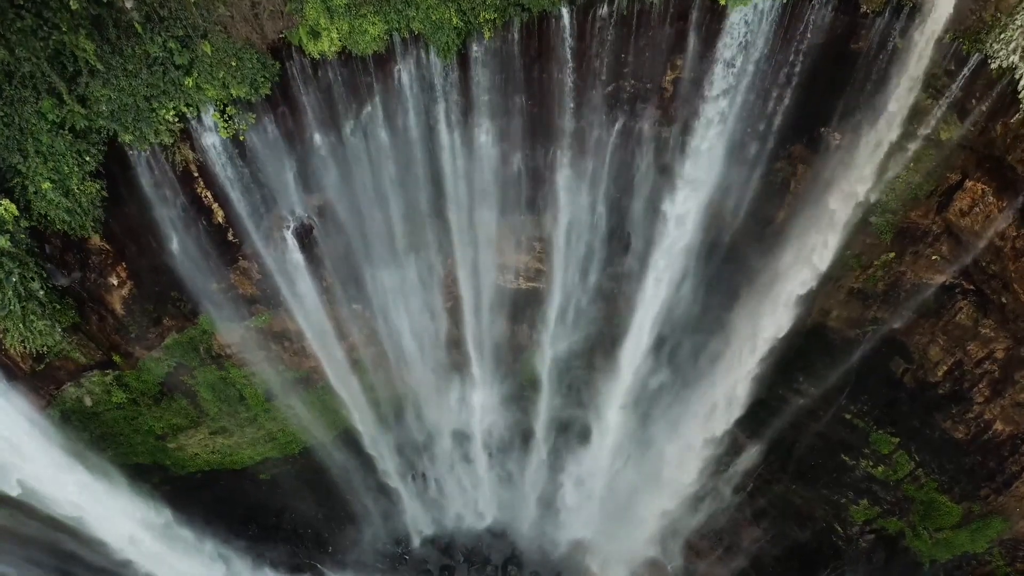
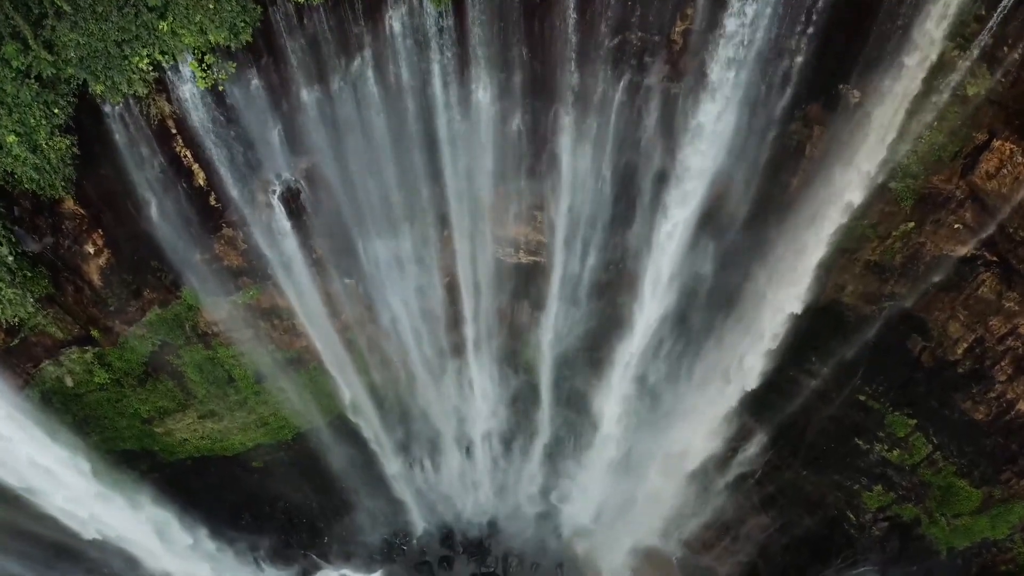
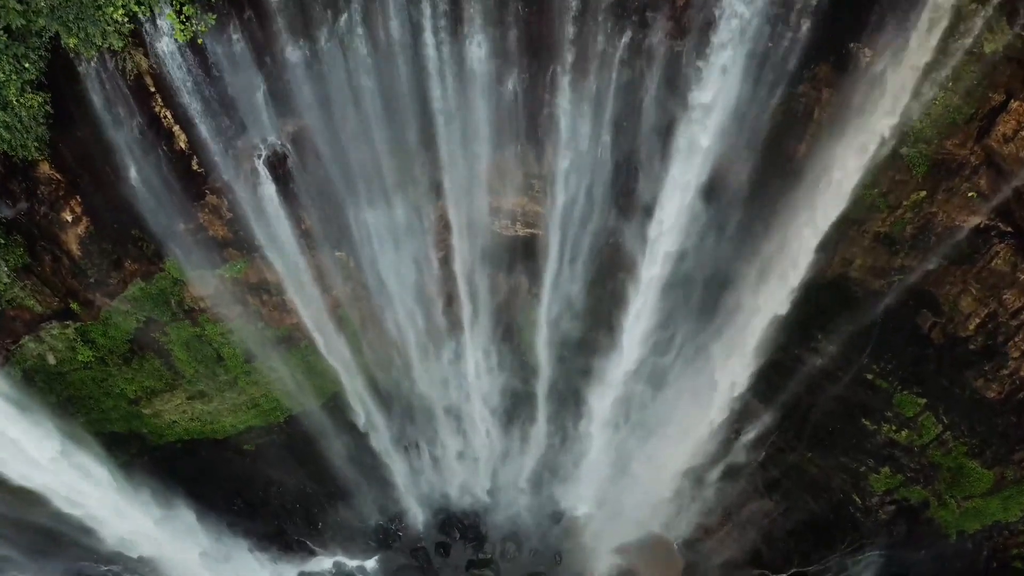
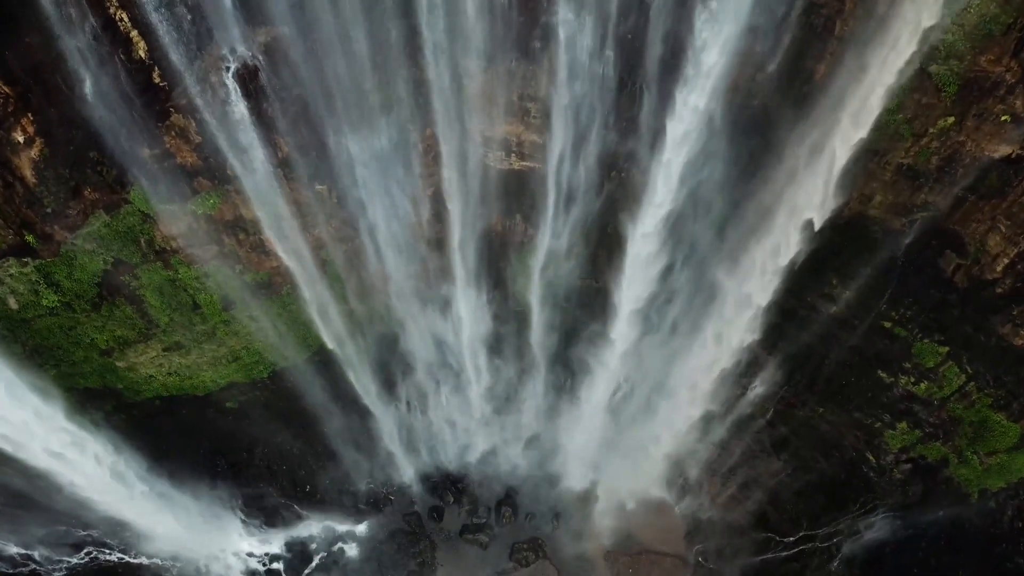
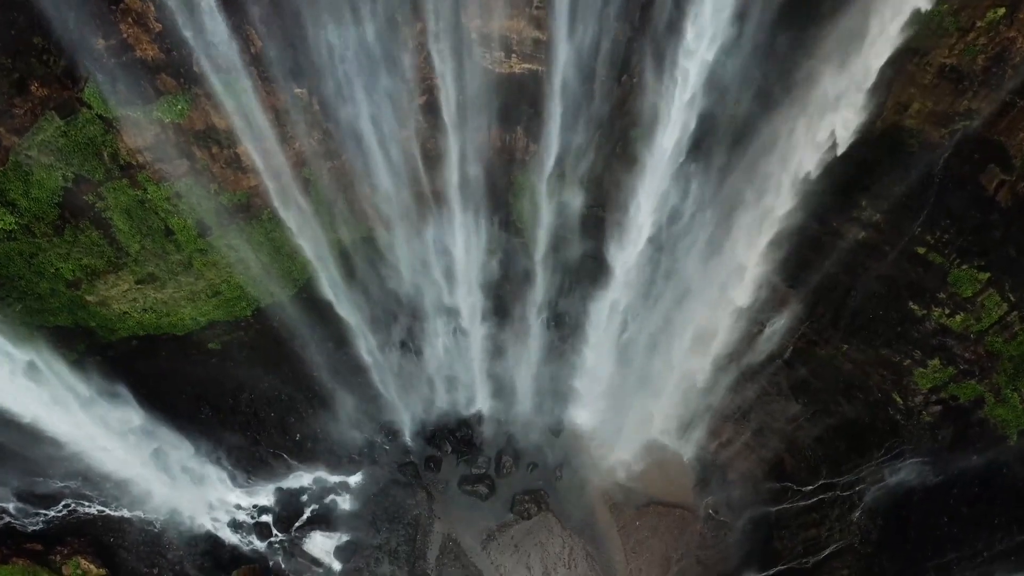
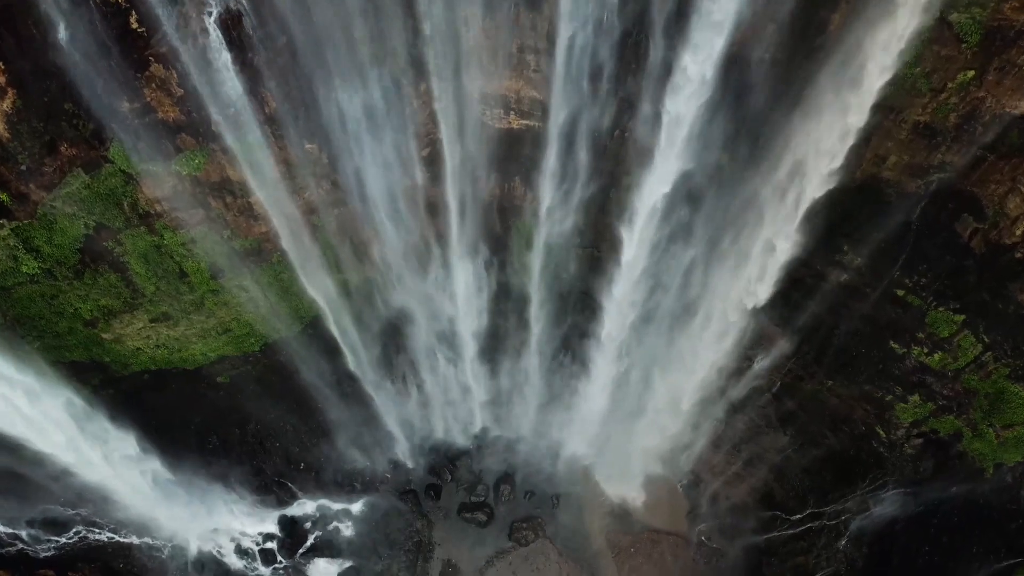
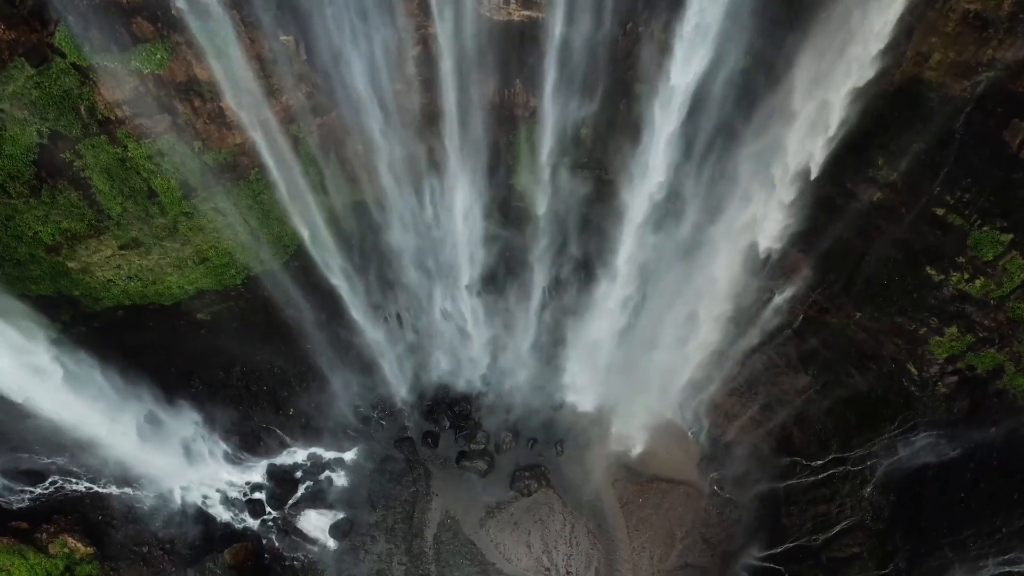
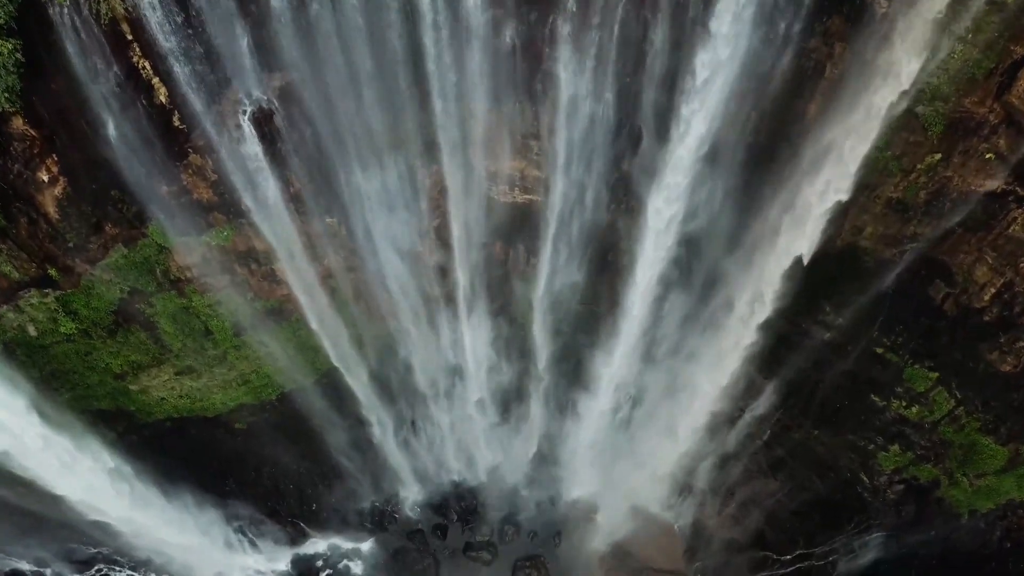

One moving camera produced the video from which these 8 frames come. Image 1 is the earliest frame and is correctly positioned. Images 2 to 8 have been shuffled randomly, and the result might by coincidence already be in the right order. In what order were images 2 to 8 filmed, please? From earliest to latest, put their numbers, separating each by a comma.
2, 3, 8, 4, 6, 5, 7
